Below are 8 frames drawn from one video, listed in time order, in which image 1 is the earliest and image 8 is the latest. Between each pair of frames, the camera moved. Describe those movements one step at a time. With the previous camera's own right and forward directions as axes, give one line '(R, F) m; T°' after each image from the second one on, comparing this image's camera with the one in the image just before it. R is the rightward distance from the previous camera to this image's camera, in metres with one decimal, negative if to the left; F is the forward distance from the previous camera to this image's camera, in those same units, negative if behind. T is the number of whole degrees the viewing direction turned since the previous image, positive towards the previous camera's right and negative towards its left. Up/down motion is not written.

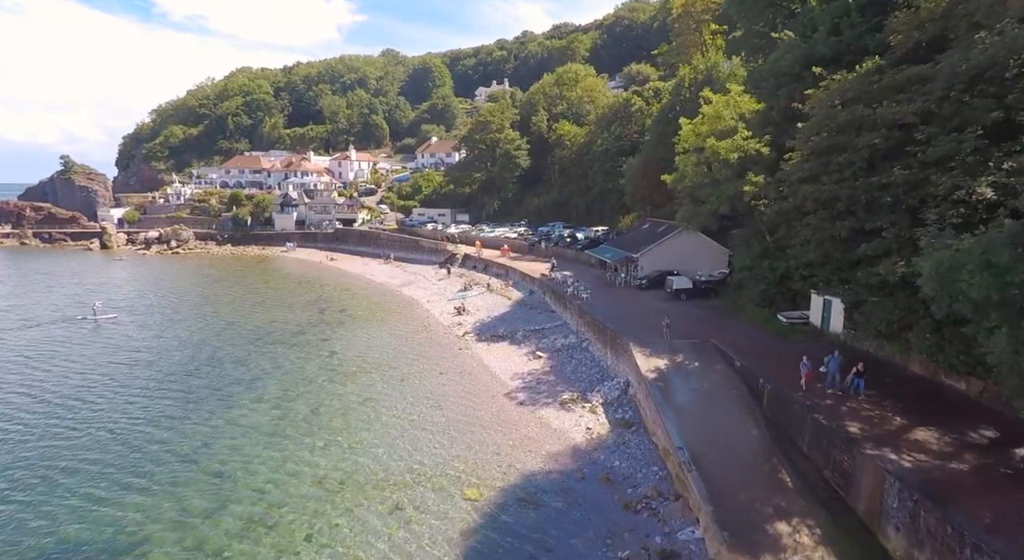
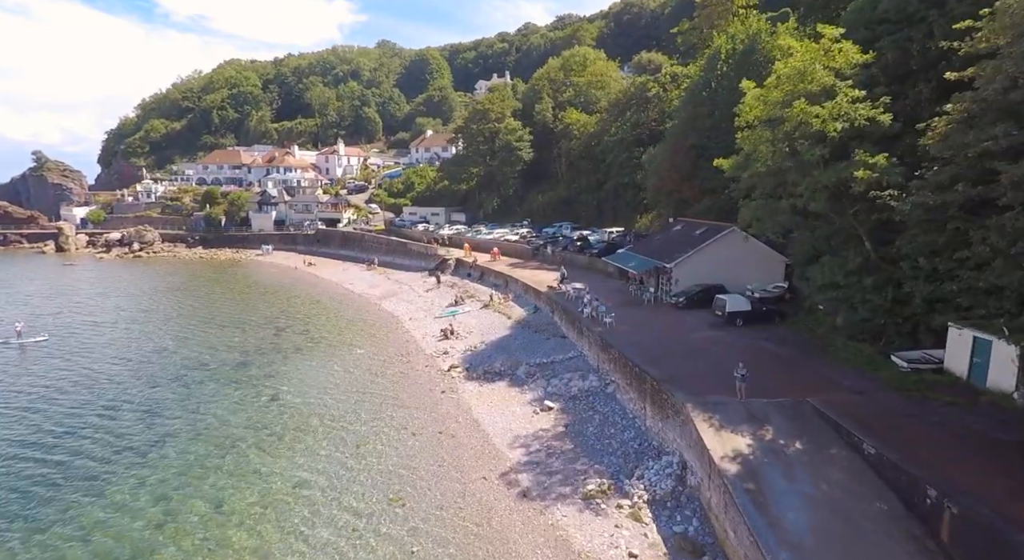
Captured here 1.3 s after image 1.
(+0.1, +8.2) m; 0°
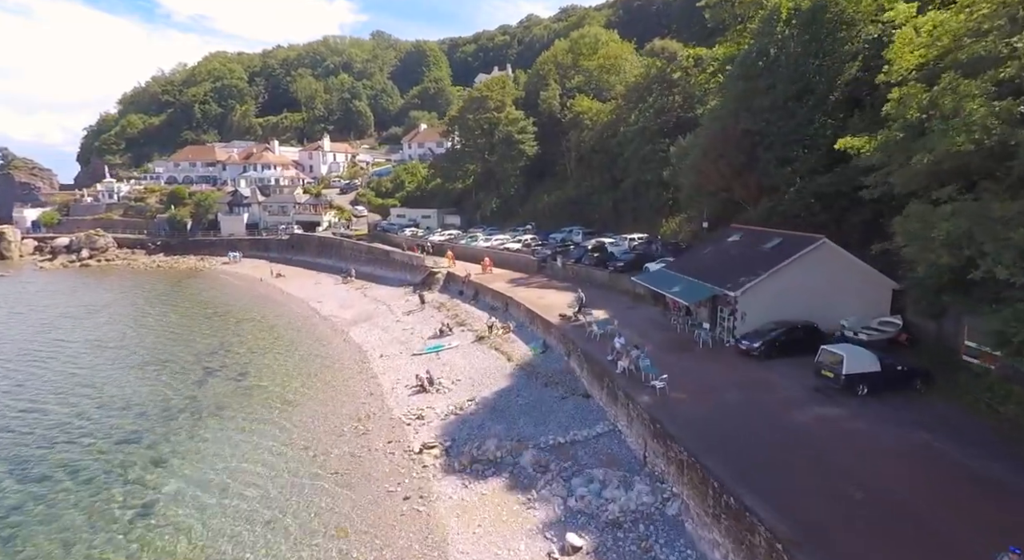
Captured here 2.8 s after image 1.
(0.0, +8.9) m; 0°
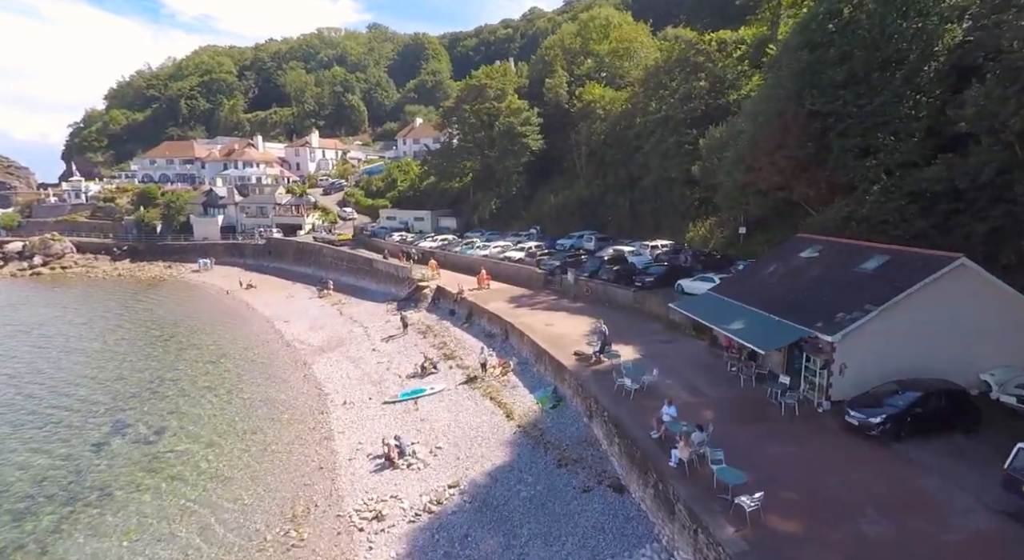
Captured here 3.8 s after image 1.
(+0.1, +6.7) m; 0°
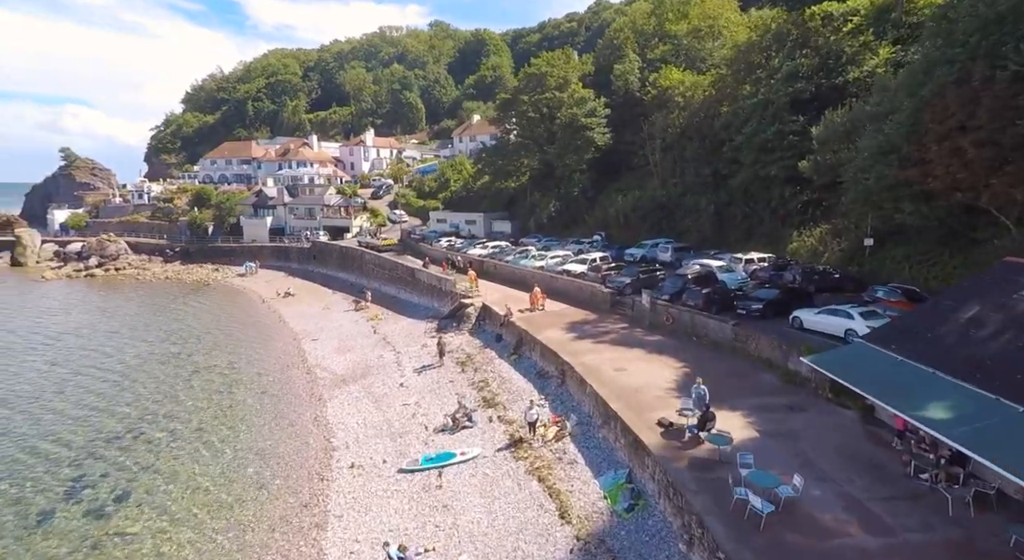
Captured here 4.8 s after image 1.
(0.0, +6.0) m; -6°
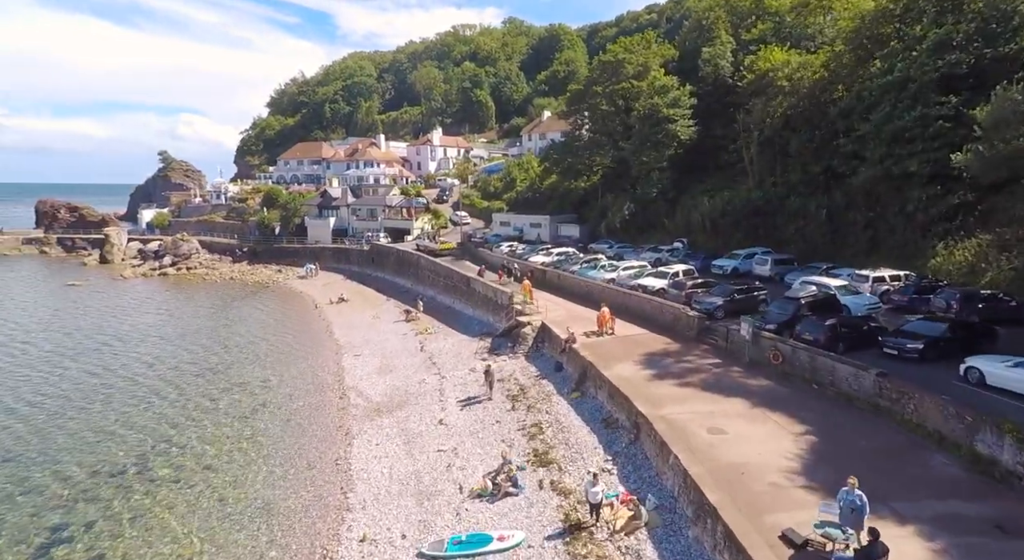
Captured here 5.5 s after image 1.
(+0.3, +4.5) m; -7°
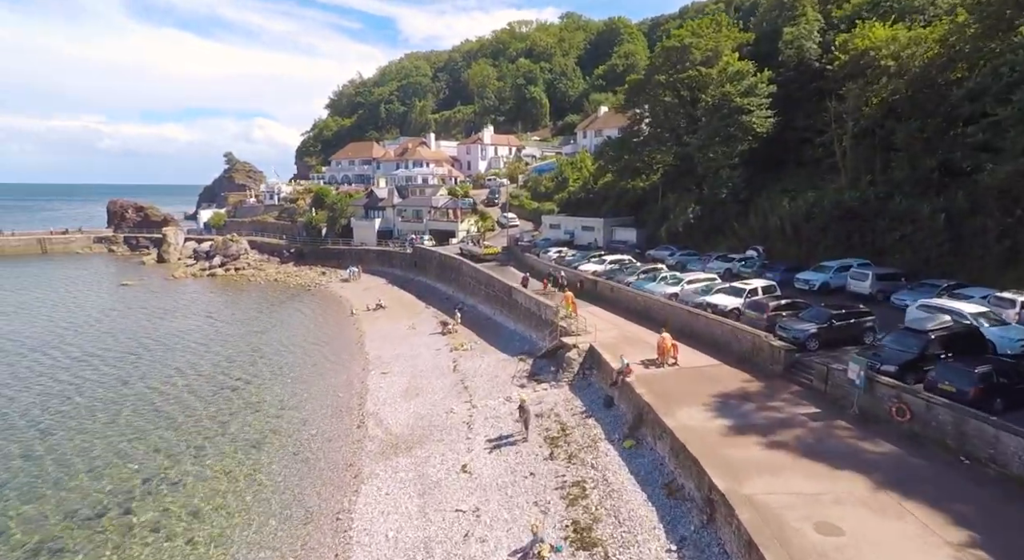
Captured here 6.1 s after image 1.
(+0.4, +3.8) m; -5°
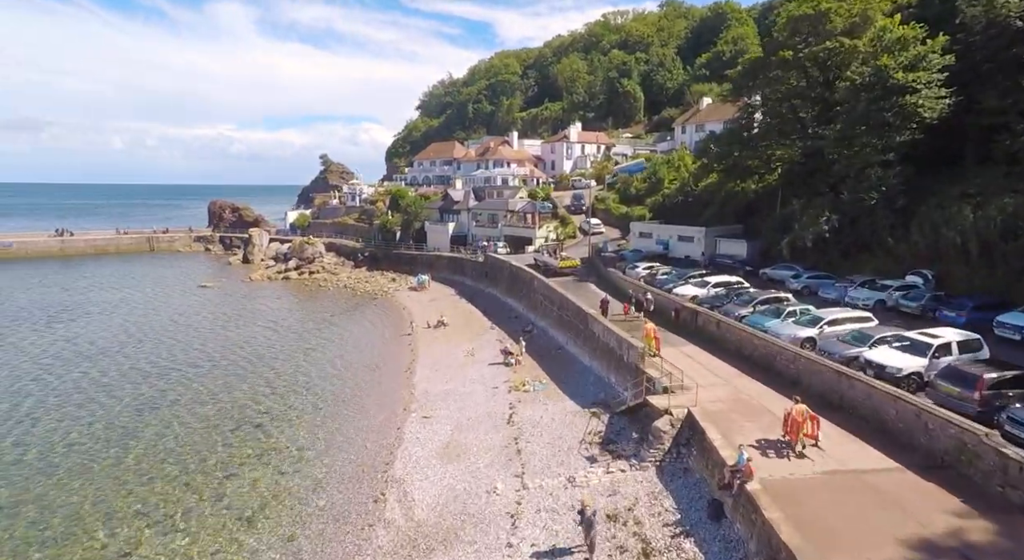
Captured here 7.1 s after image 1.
(+0.5, +6.0) m; -8°
